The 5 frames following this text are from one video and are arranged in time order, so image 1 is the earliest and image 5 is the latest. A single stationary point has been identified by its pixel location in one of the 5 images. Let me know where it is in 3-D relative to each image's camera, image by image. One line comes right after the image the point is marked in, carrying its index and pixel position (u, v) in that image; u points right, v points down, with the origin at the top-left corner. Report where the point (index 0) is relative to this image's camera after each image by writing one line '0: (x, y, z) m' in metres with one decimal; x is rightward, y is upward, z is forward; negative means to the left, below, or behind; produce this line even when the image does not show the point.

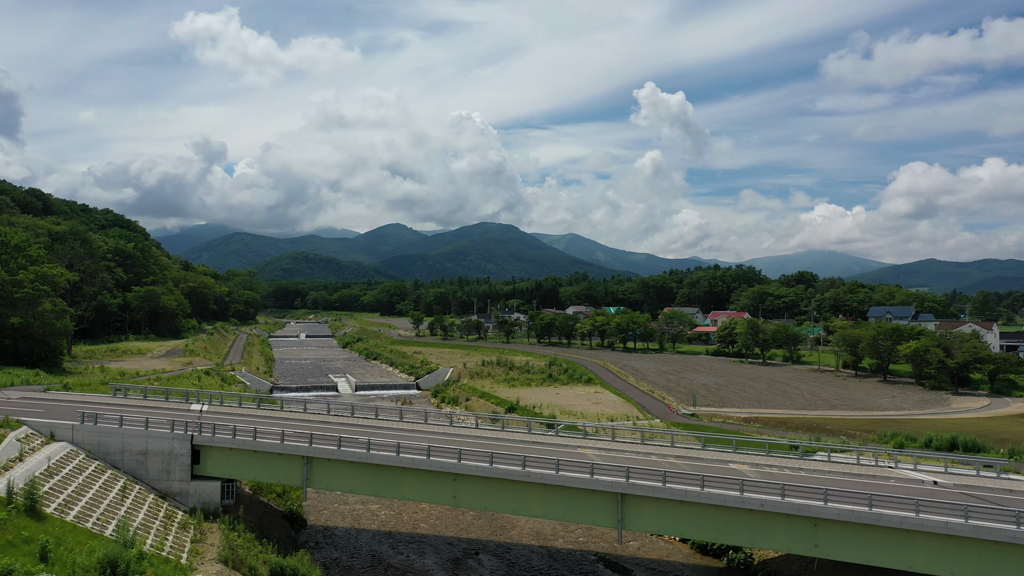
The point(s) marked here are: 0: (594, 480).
0: (+1.6, -3.8, +16.3) m
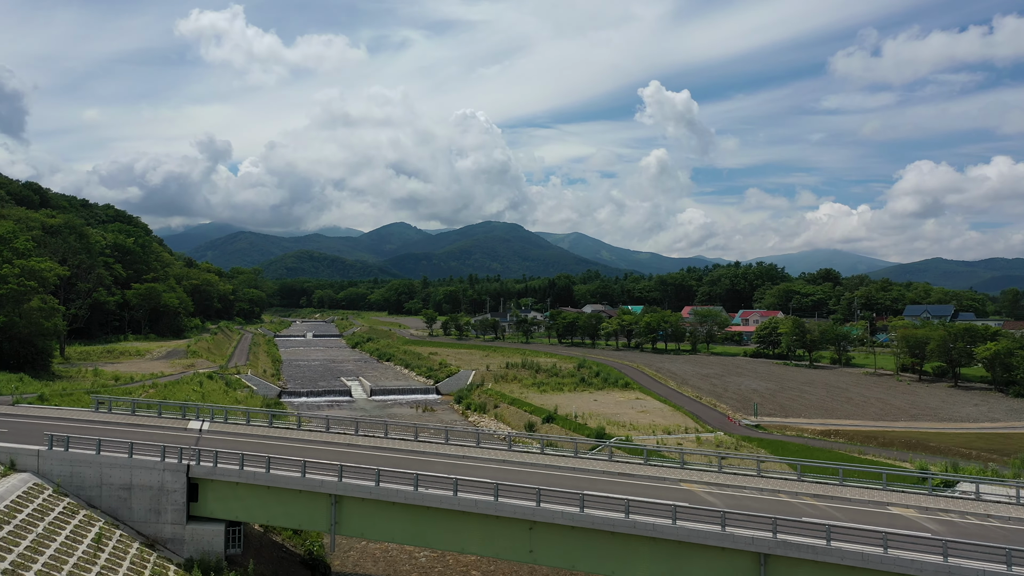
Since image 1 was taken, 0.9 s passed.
0: (+3.1, -3.6, +12.0) m
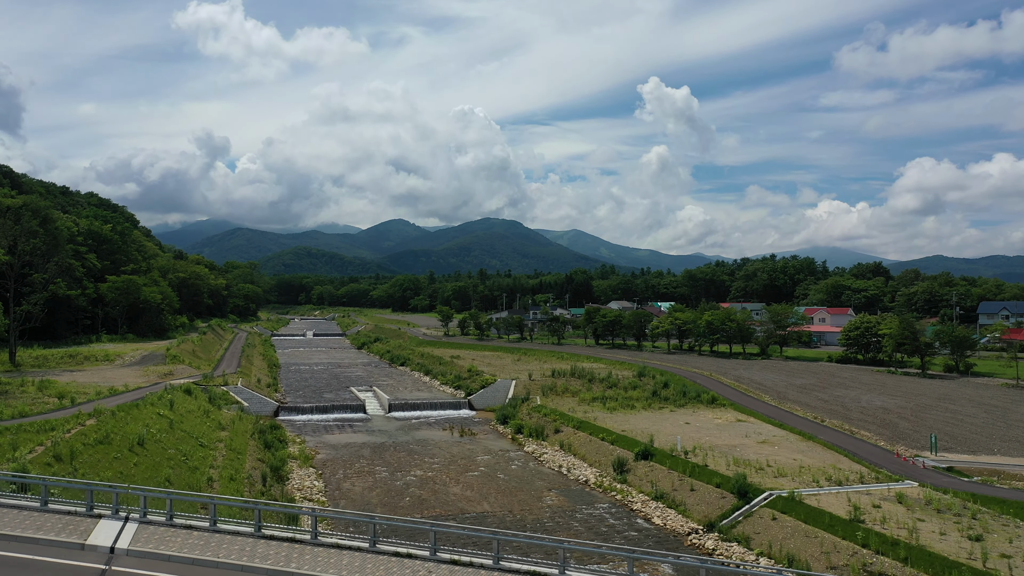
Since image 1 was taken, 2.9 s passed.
0: (+5.8, -3.3, +2.4) m
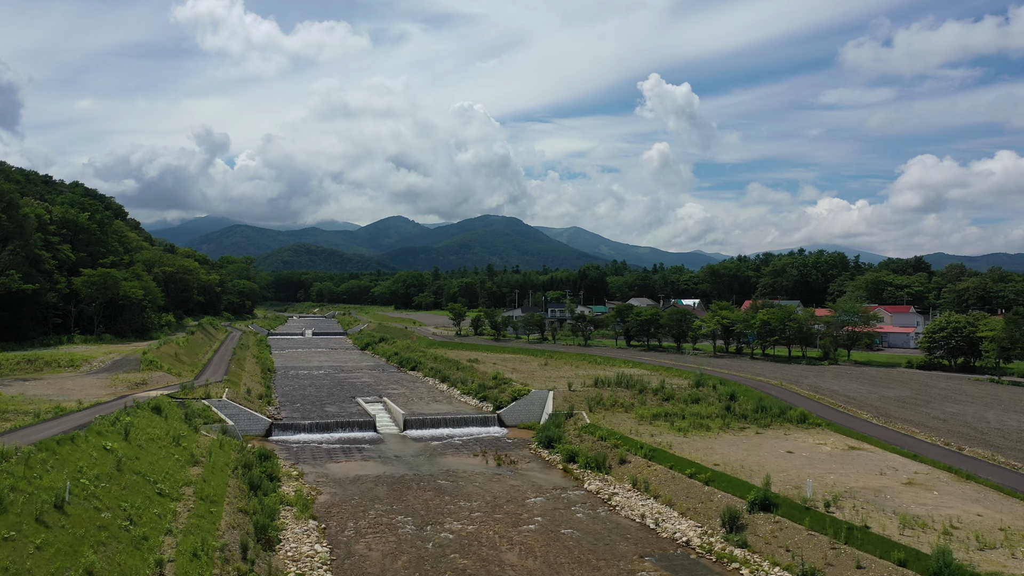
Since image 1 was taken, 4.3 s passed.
0: (+7.5, -3.1, -4.5) m
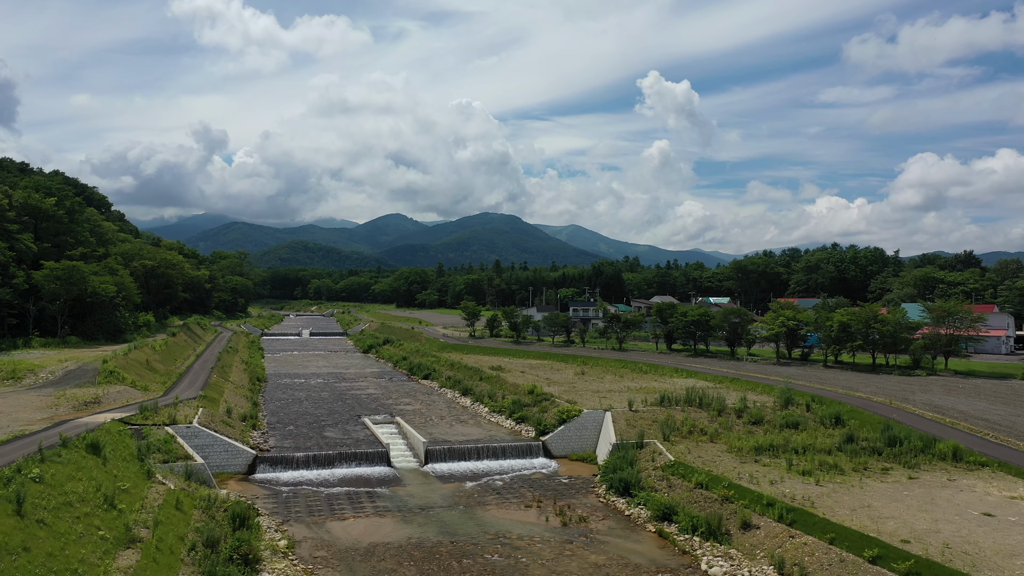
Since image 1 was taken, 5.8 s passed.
0: (+9.3, -3.0, -12.0) m
